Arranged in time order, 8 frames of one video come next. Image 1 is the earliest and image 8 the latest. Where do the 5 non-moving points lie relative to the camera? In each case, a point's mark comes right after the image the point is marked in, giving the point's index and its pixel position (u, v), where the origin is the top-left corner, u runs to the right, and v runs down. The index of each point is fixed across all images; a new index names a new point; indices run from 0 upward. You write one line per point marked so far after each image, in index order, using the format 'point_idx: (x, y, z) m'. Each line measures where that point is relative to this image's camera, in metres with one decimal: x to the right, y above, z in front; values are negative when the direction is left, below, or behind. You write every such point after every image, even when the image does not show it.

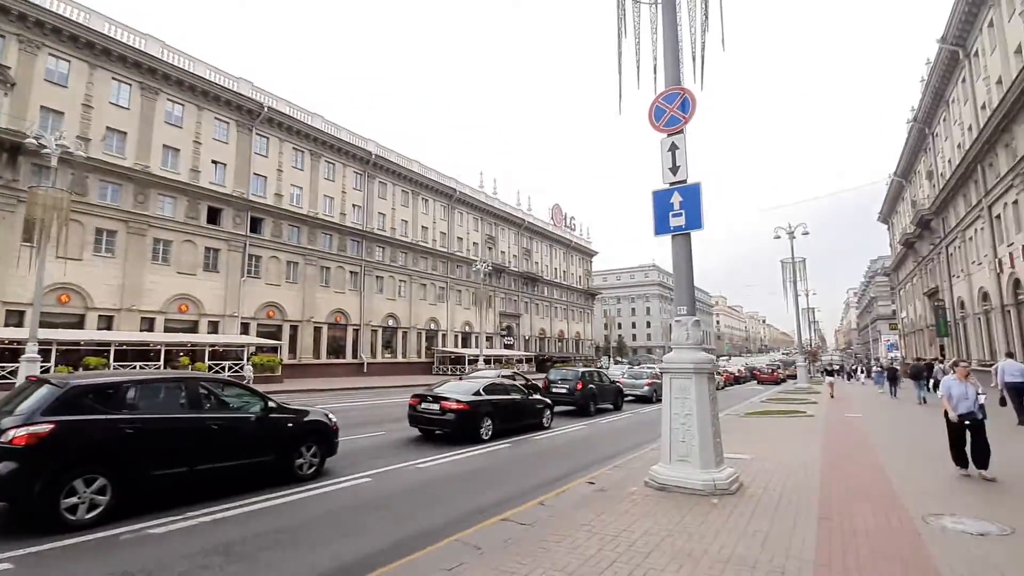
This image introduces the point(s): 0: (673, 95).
0: (+2.6, +3.1, +8.1) m
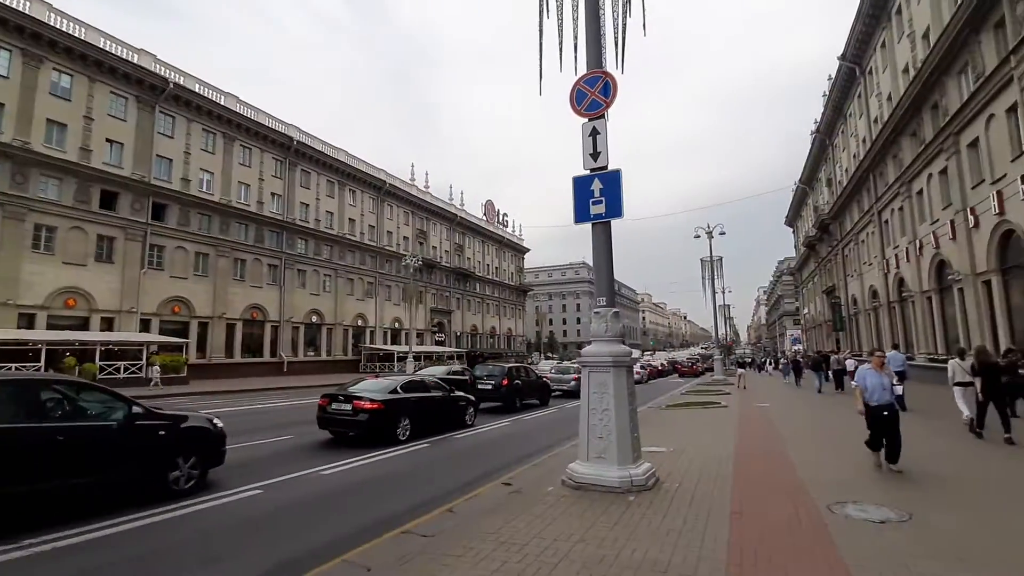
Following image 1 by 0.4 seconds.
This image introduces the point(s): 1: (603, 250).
0: (+1.3, +3.3, +7.8) m
1: (+1.3, +0.5, +7.4) m
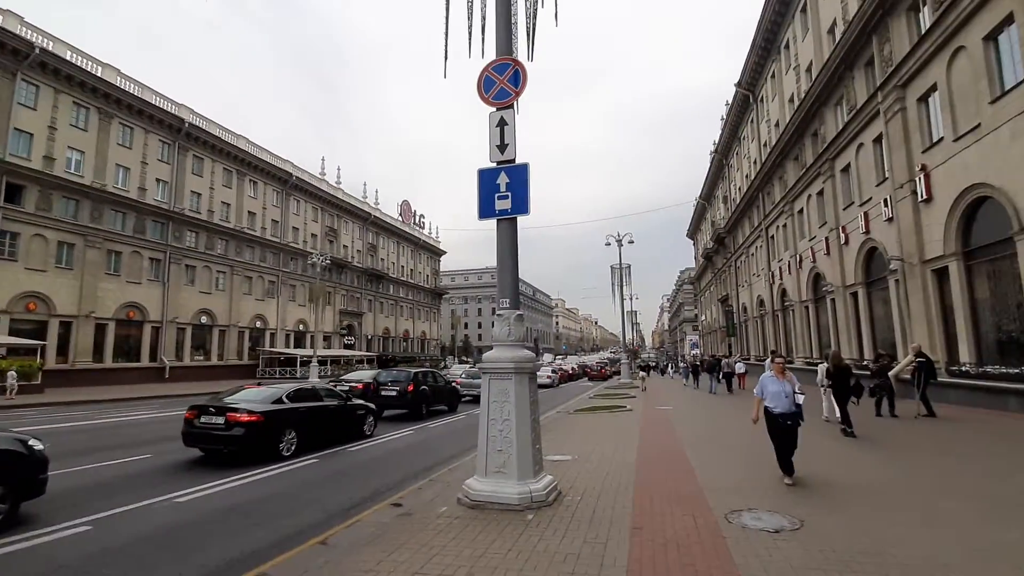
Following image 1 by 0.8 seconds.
0: (-0.1, +3.2, +7.3) m
1: (-0.1, +0.5, +6.9) m
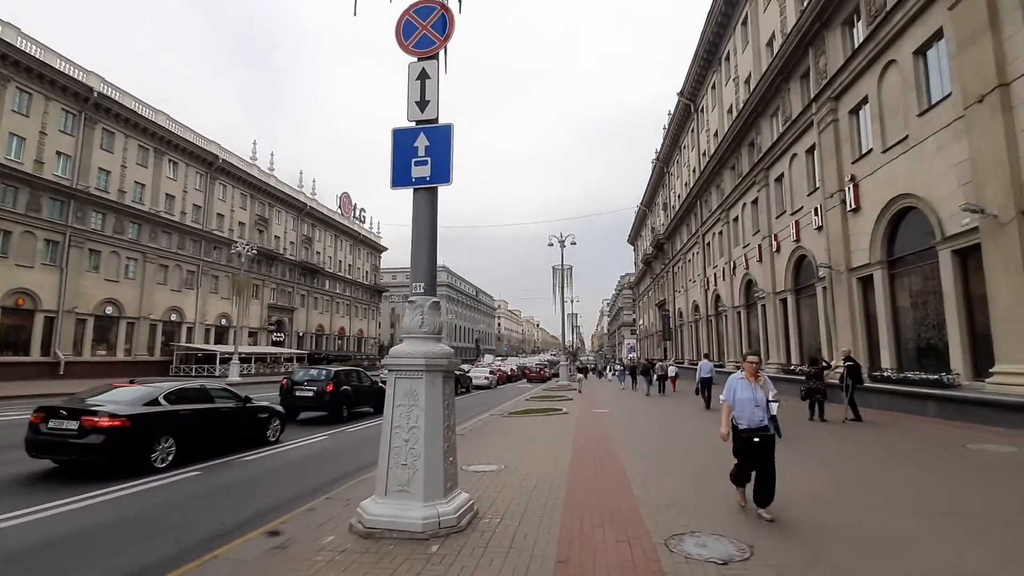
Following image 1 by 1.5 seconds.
0: (-1.0, +3.4, +6.2) m
1: (-1.0, +0.7, +5.8) m
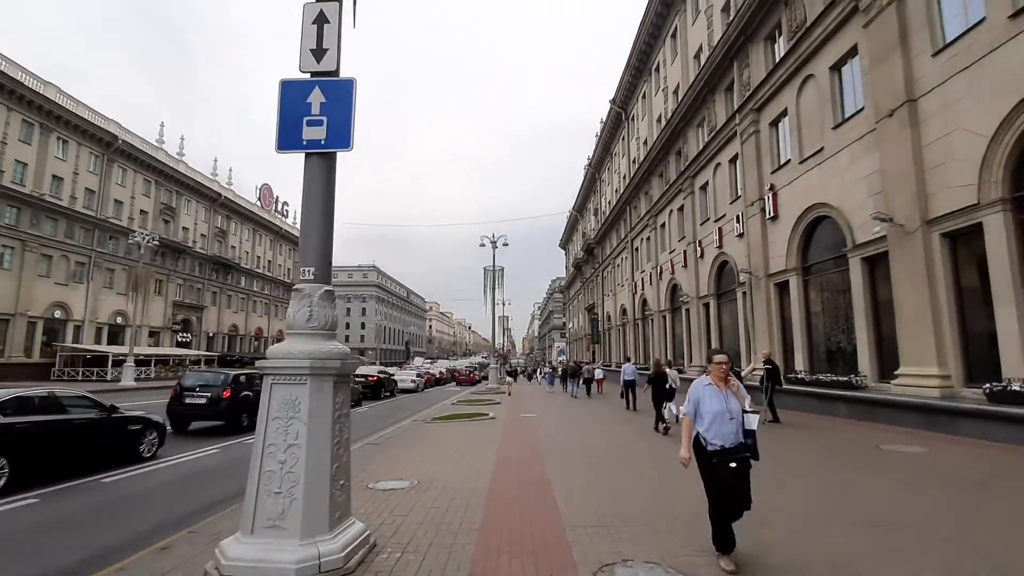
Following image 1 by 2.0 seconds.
0: (-1.9, +3.6, +5.2) m
1: (-1.9, +0.8, +4.8) m
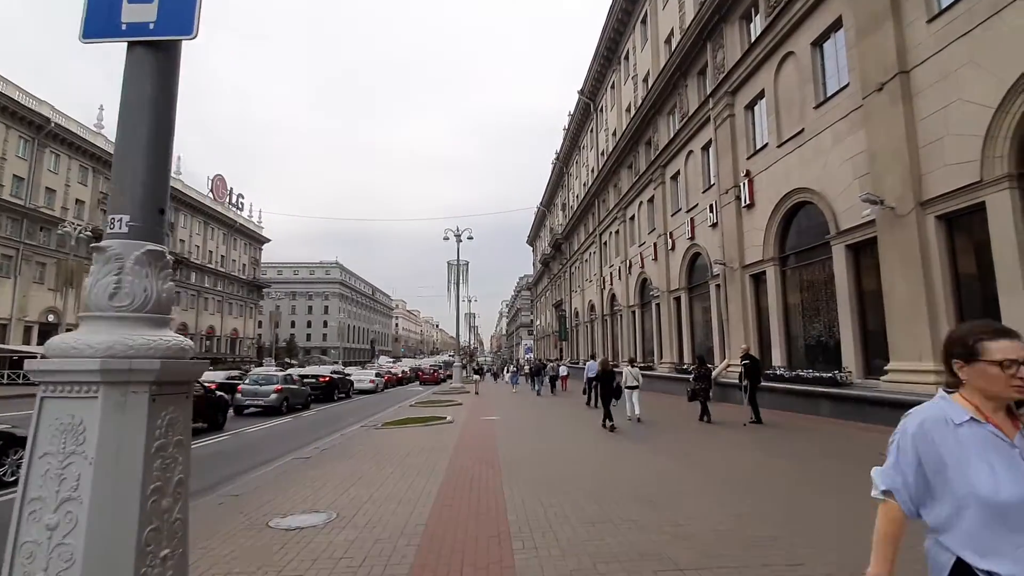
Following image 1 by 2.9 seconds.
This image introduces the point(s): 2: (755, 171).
0: (-2.4, +3.8, +3.5) m
1: (-2.3, +1.1, +3.1) m
2: (+8.7, +4.2, +17.9) m
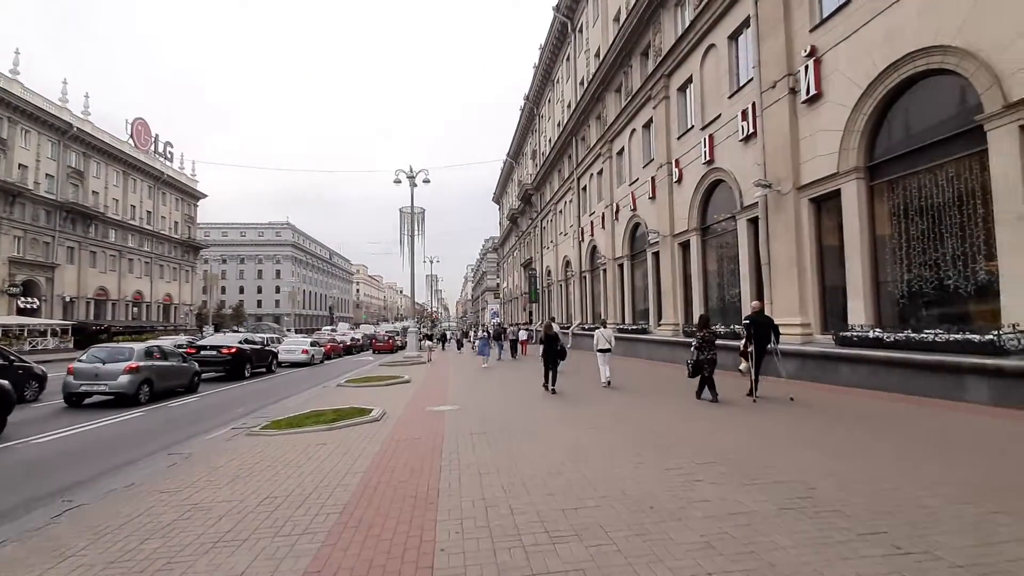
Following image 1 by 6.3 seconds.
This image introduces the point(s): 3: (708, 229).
0: (-2.3, +4.6, -2.6) m
1: (-2.2, +1.8, -2.8) m
2: (+7.7, +5.9, +12.5) m
3: (+7.2, +2.2, +18.6) m
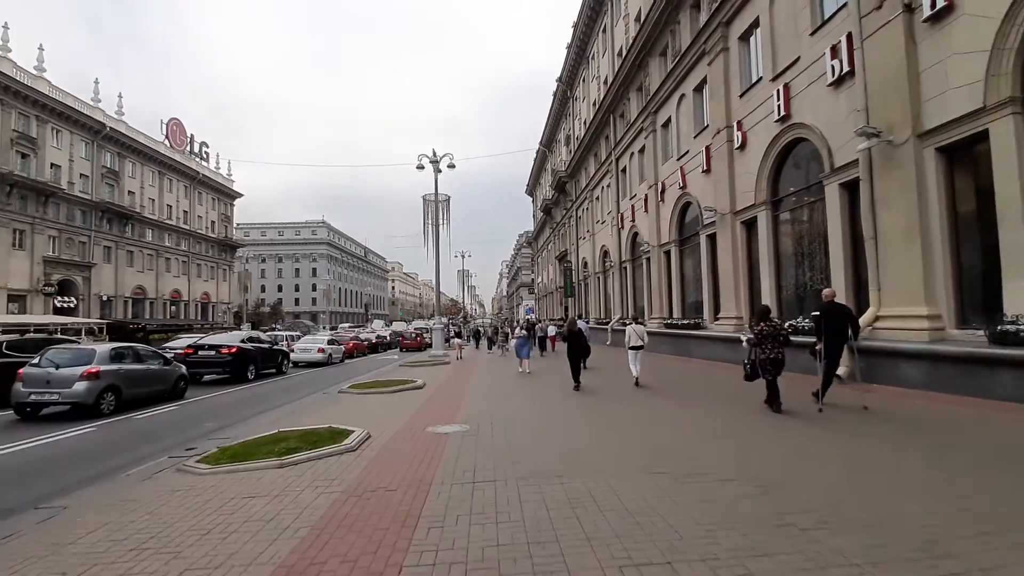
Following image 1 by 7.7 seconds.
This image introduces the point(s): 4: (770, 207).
0: (-2.9, +4.7, -5.1) m
1: (-2.8, +2.0, -5.3) m
2: (+8.2, +6.3, +9.2) m
3: (+8.2, +2.6, +15.3) m
4: (+8.1, +2.5, +15.7) m
